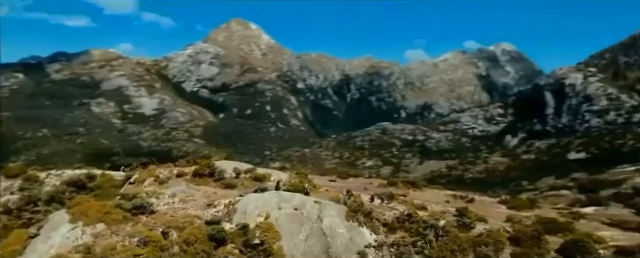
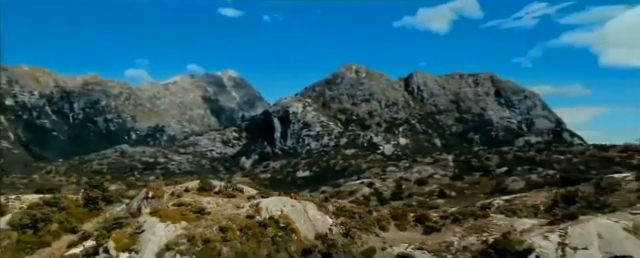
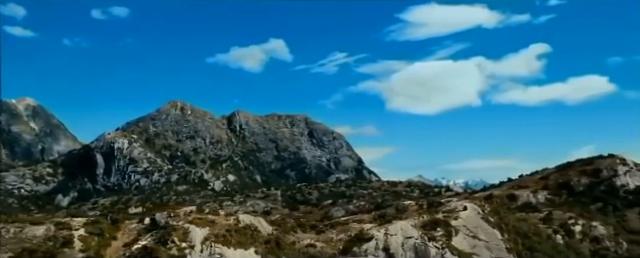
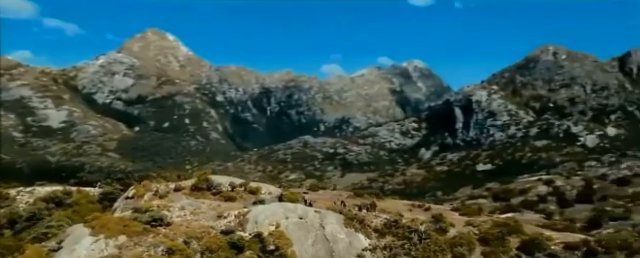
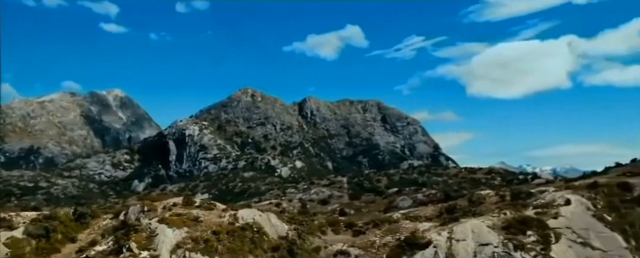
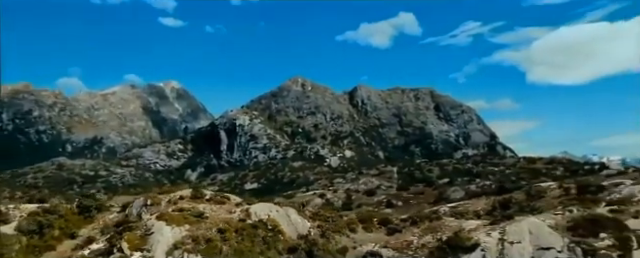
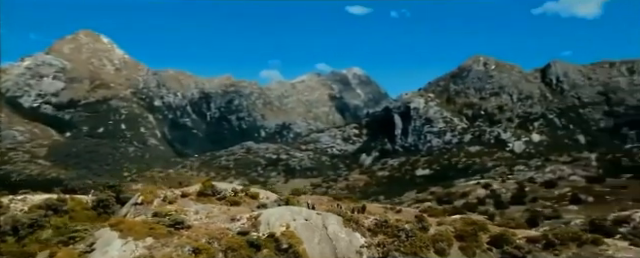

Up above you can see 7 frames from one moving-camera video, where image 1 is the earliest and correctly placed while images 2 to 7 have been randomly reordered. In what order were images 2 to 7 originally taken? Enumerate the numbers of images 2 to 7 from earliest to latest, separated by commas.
4, 7, 2, 6, 5, 3
